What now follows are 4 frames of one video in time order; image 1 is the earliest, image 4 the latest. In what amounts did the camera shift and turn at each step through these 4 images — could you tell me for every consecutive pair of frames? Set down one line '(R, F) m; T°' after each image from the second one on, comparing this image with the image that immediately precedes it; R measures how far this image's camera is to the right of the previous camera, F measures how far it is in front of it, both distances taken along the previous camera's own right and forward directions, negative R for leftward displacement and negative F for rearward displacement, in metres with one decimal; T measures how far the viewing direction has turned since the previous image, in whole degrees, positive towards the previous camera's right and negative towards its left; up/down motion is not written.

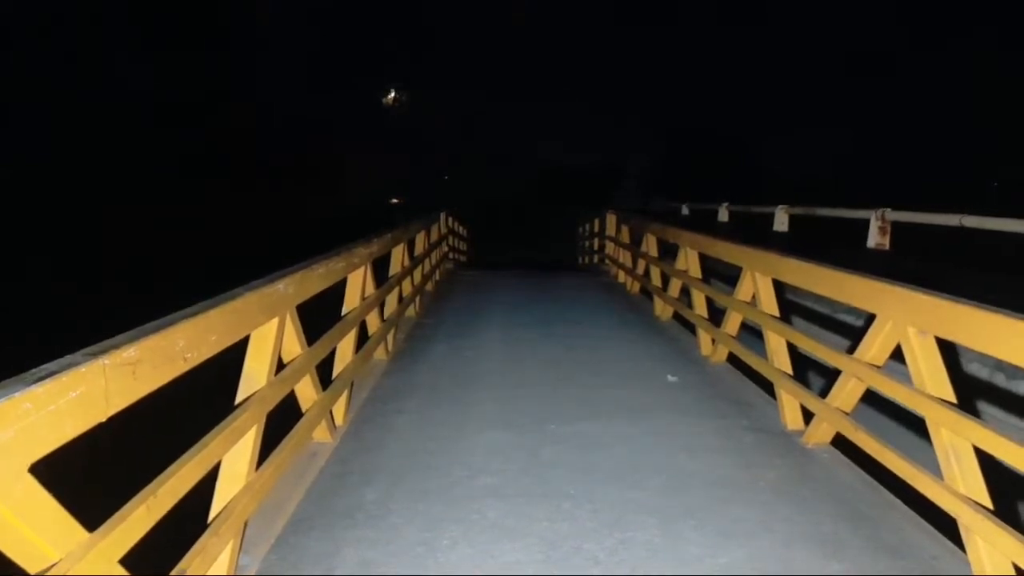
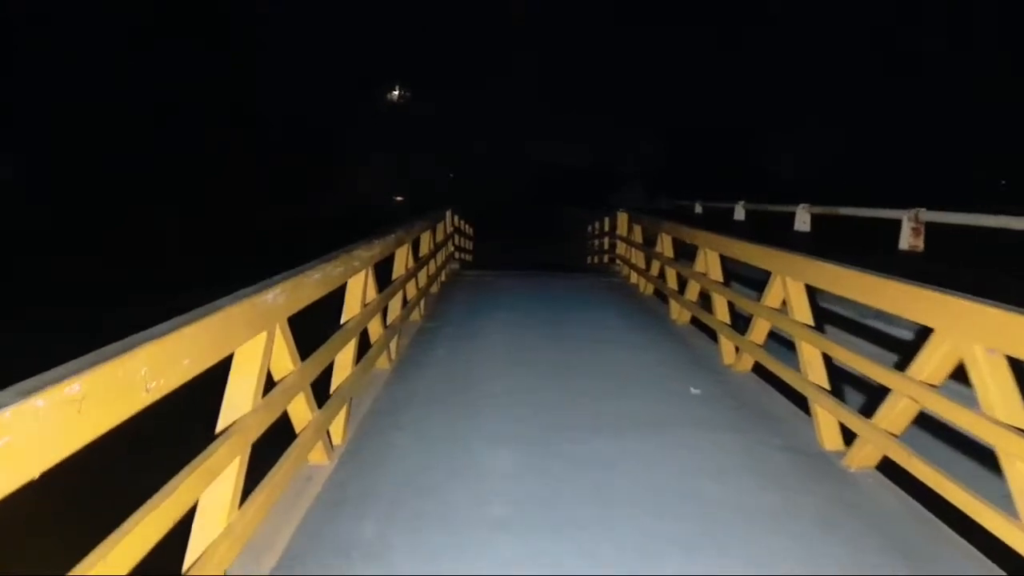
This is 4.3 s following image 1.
(0.0, +0.4) m; 0°
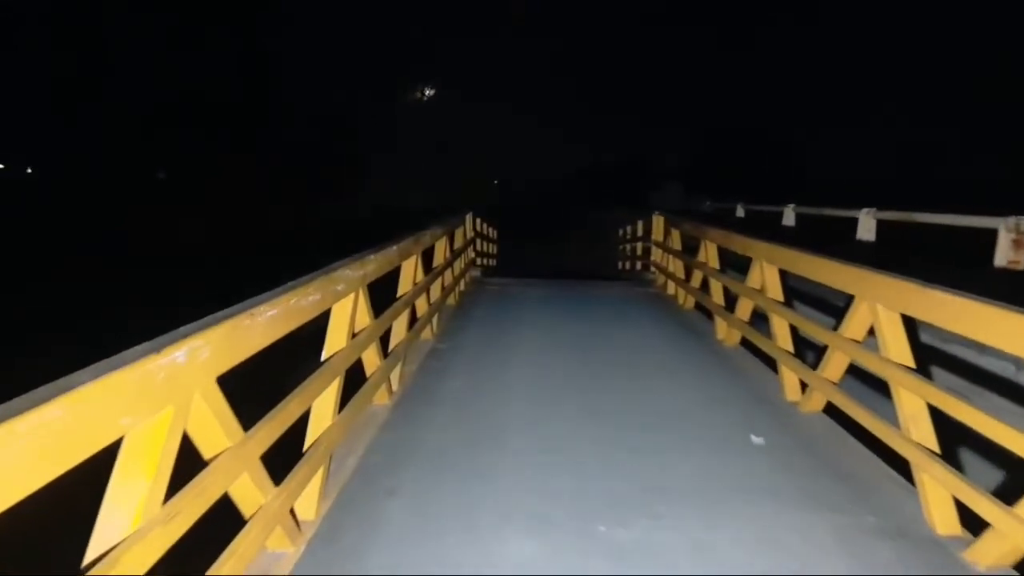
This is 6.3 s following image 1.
(0.0, +1.1) m; -2°
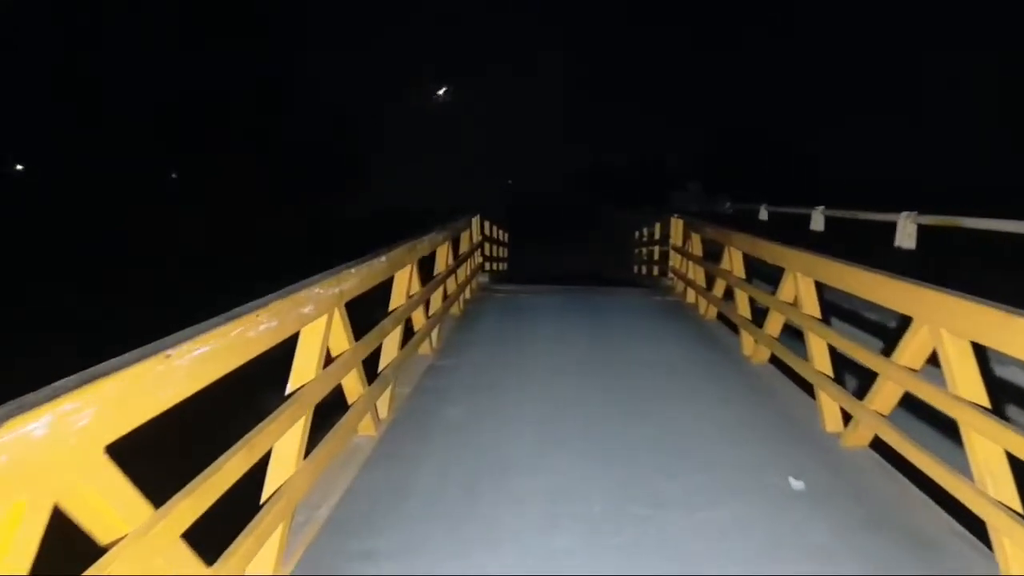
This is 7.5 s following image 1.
(+0.1, +0.7) m; -1°
